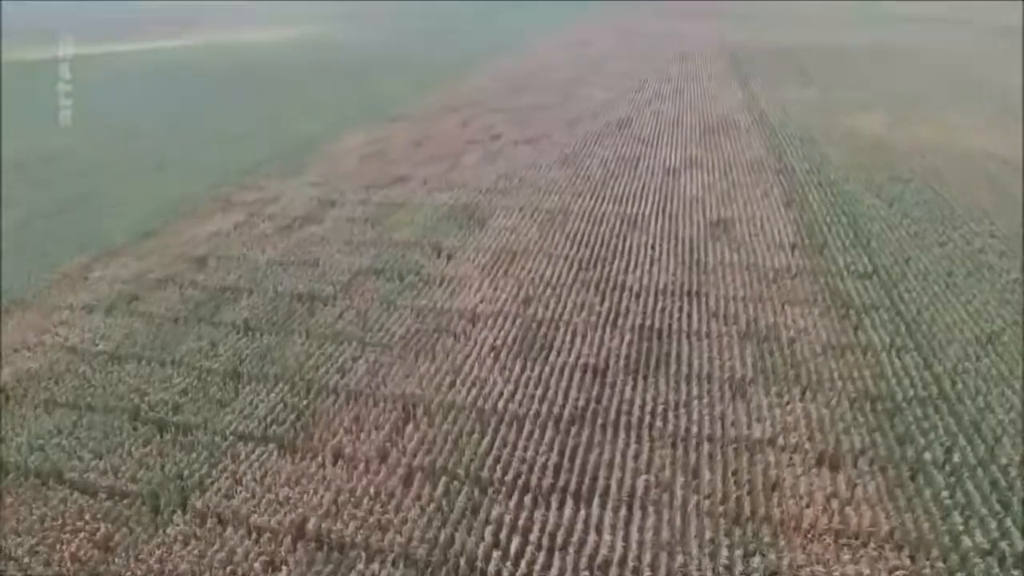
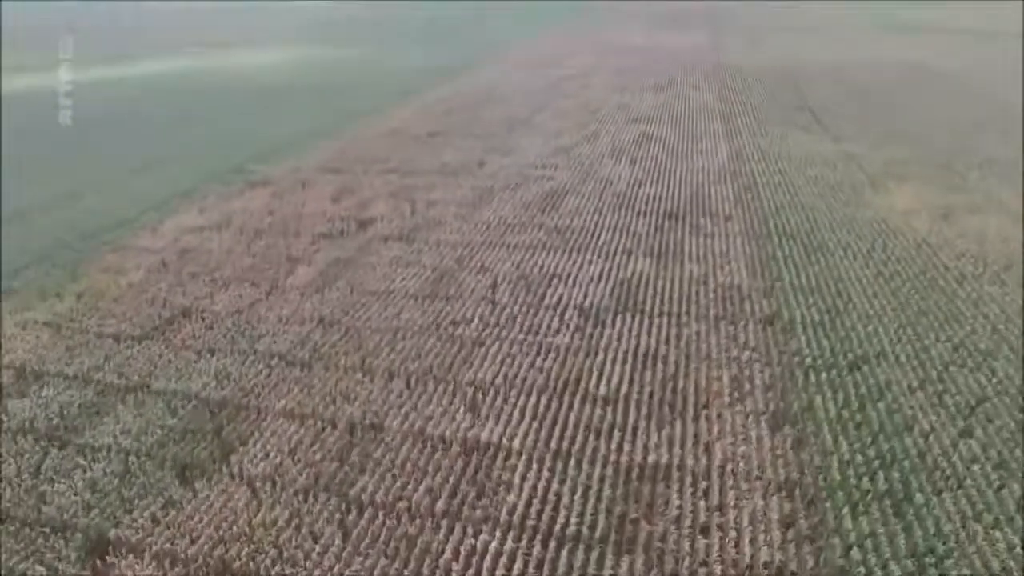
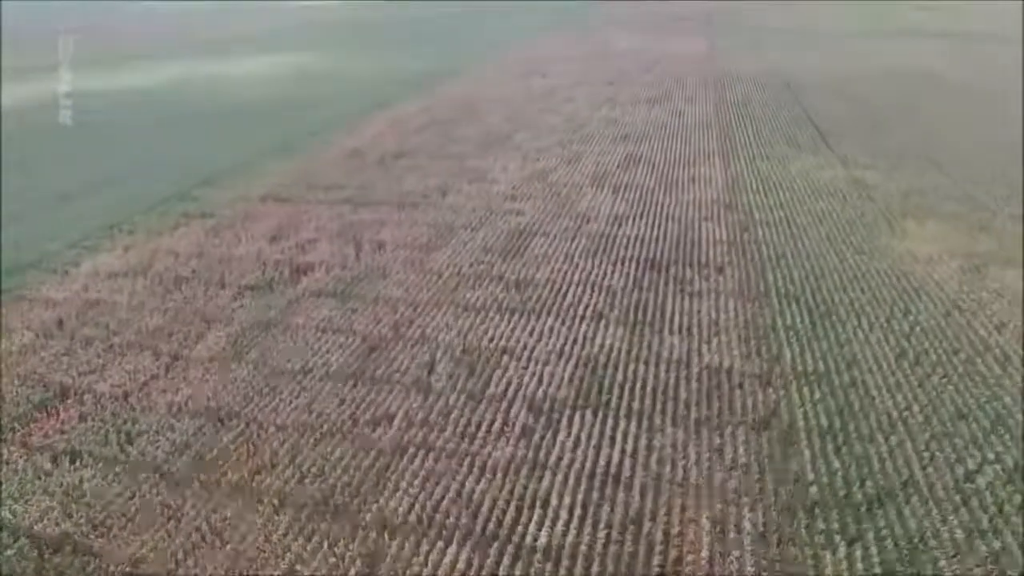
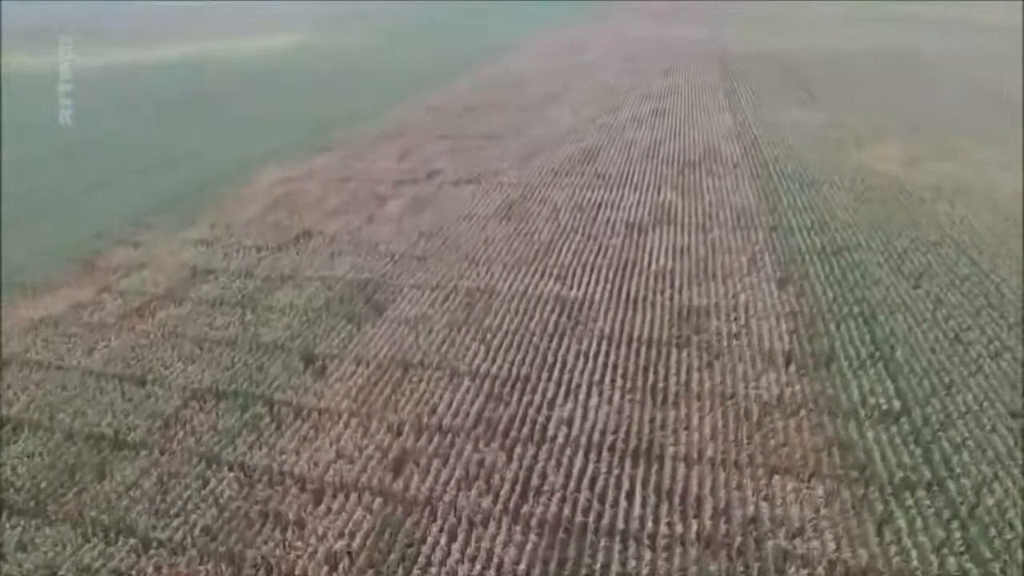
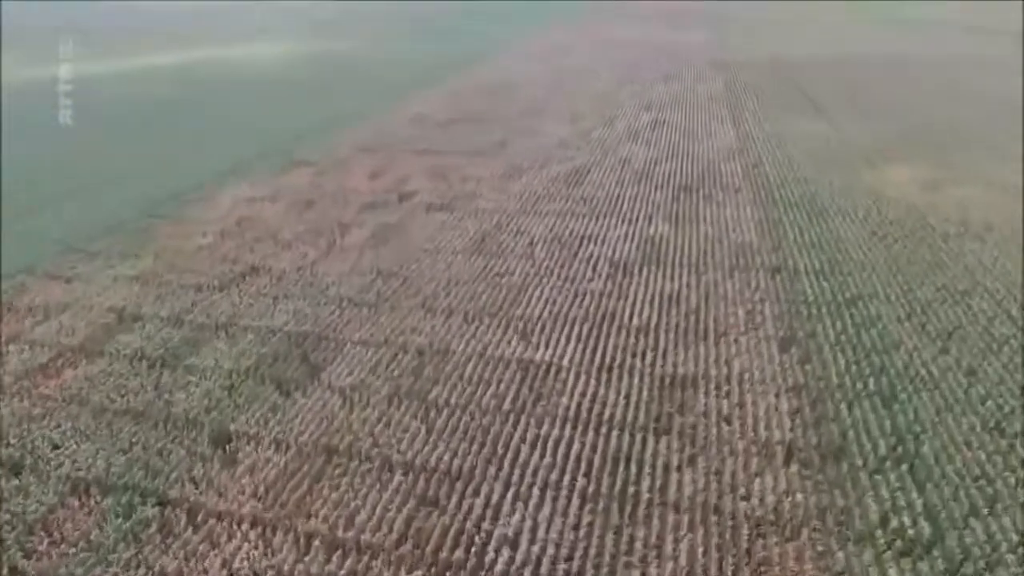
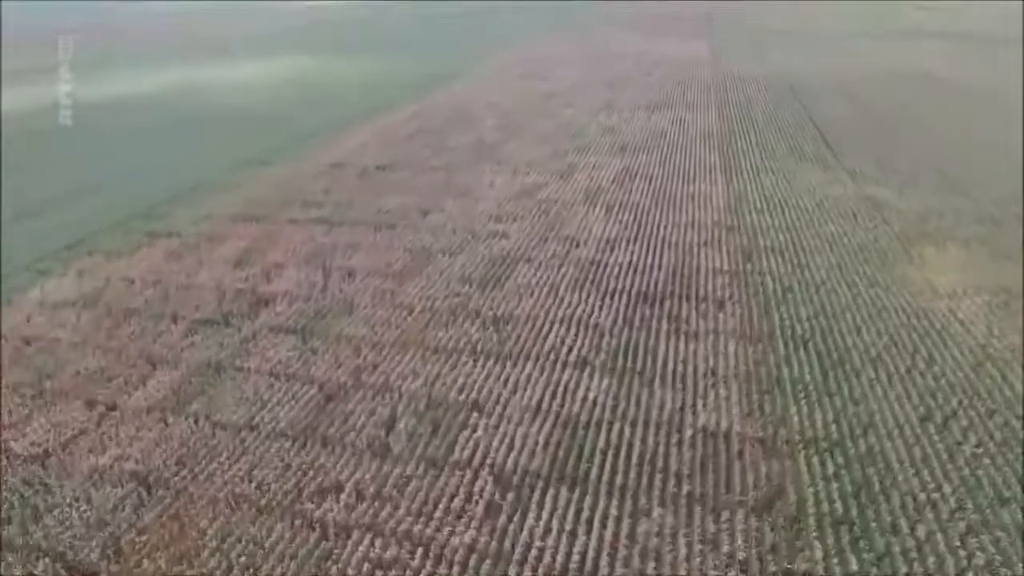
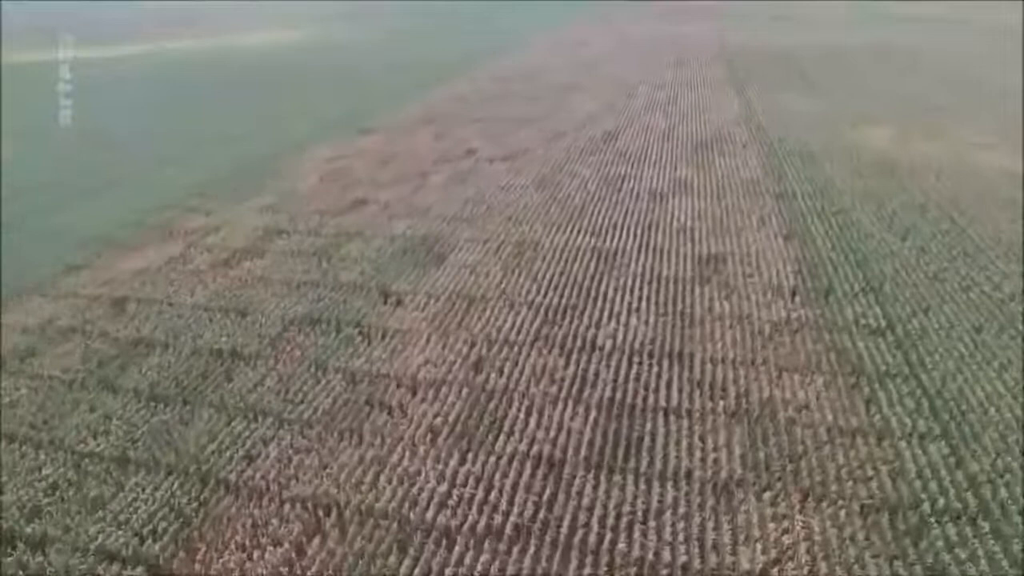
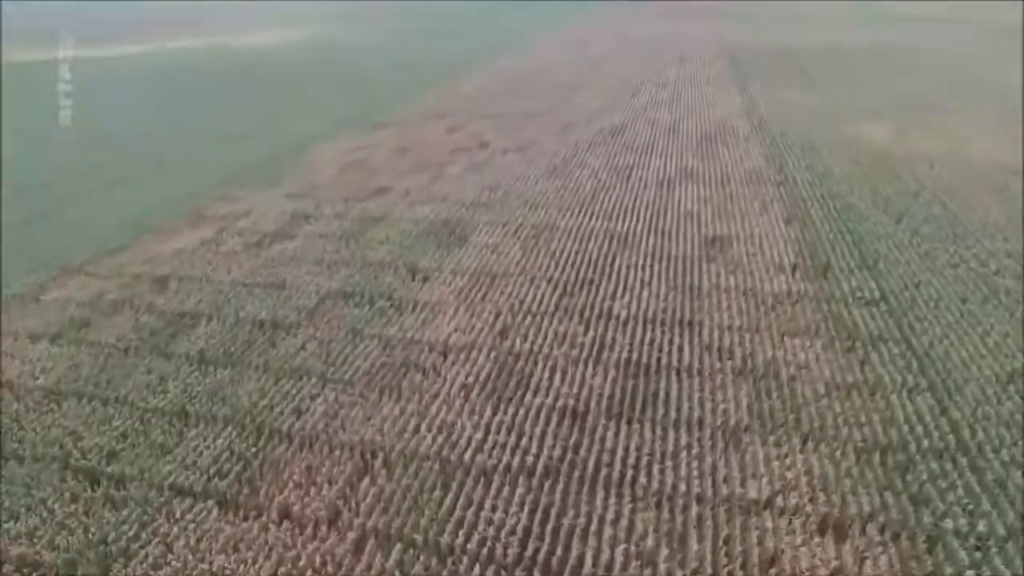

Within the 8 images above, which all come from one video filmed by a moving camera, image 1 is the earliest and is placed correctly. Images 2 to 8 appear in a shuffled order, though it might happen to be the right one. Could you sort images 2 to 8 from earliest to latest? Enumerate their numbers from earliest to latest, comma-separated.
8, 7, 4, 5, 2, 3, 6
